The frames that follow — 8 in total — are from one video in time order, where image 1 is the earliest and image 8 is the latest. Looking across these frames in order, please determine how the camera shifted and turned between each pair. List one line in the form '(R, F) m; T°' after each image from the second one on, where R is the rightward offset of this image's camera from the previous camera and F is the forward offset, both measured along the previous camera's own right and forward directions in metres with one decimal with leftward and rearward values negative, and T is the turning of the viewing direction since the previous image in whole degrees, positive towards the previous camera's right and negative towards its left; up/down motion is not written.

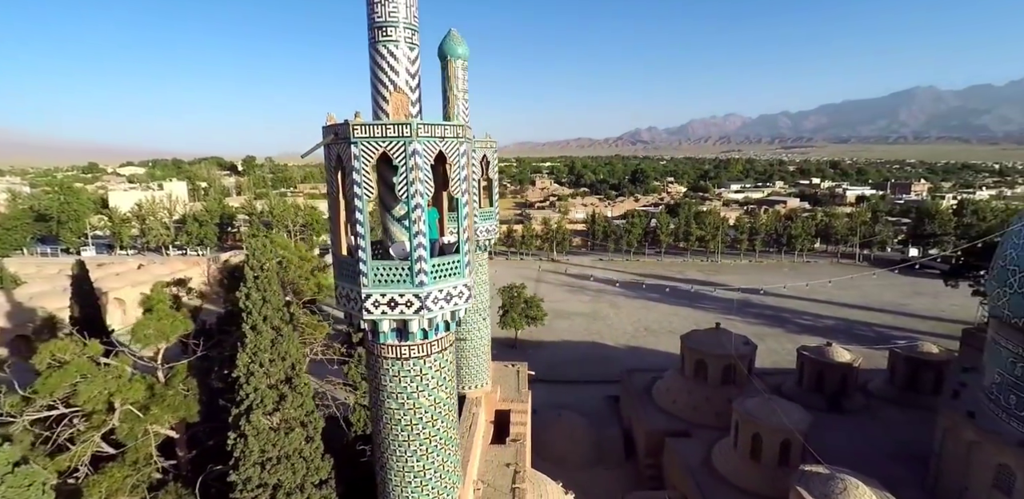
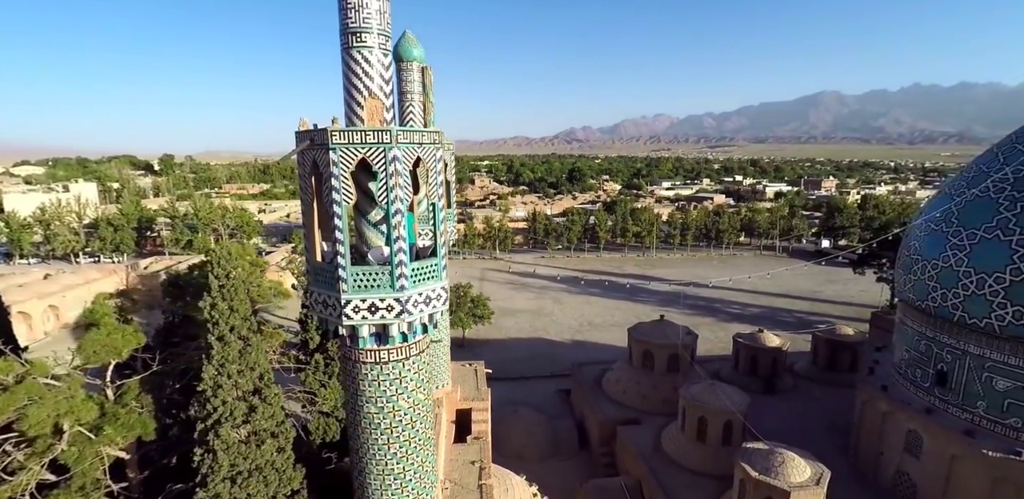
(-0.3, -0.1) m; +7°
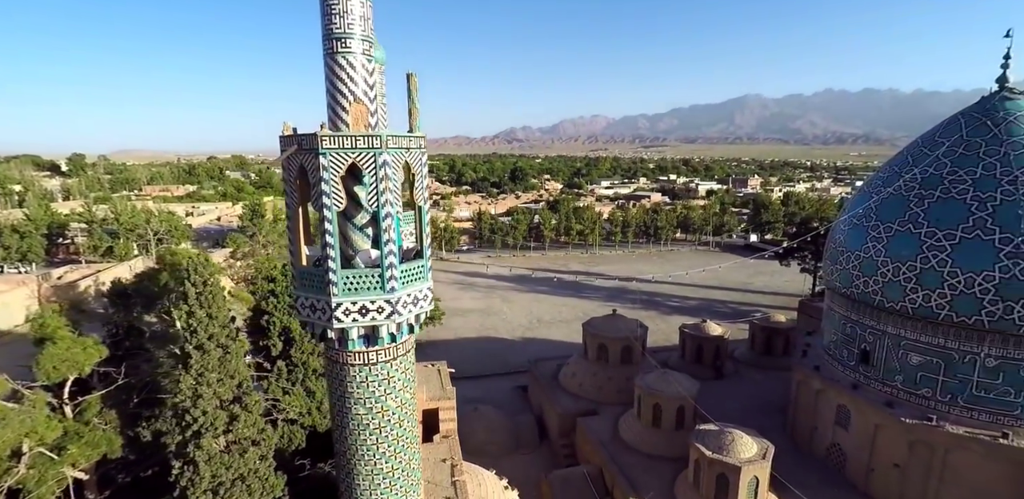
(-0.4, -0.2) m; +7°
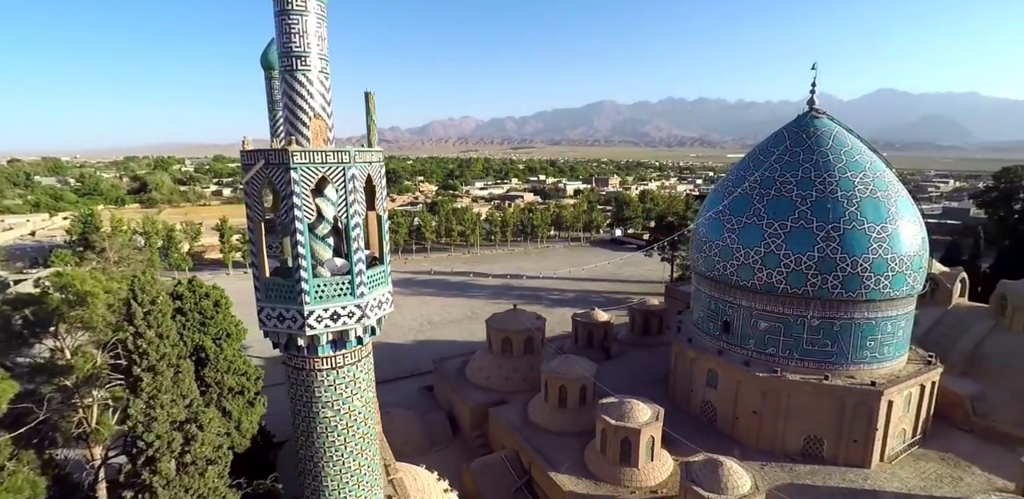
(-0.8, -0.5) m; +14°
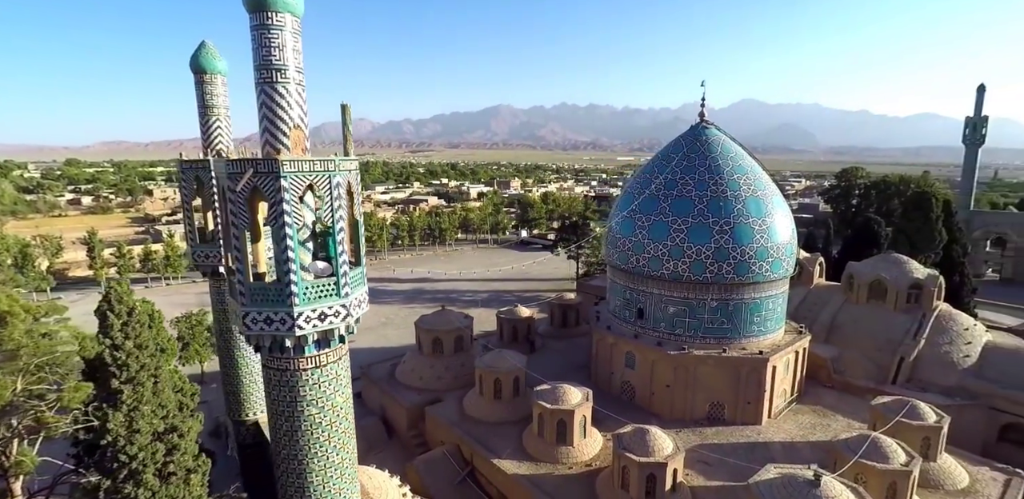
(-0.7, -0.5) m; +11°
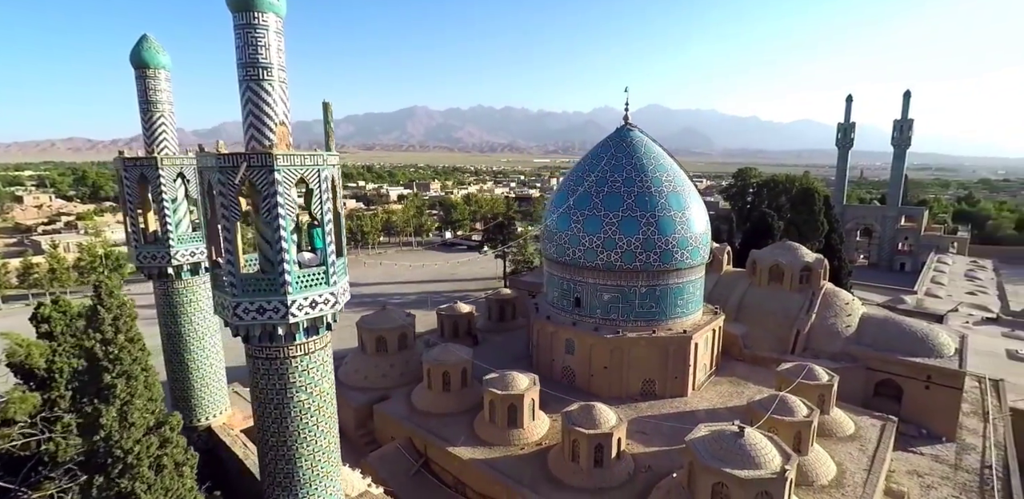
(-0.6, -0.5) m; +9°
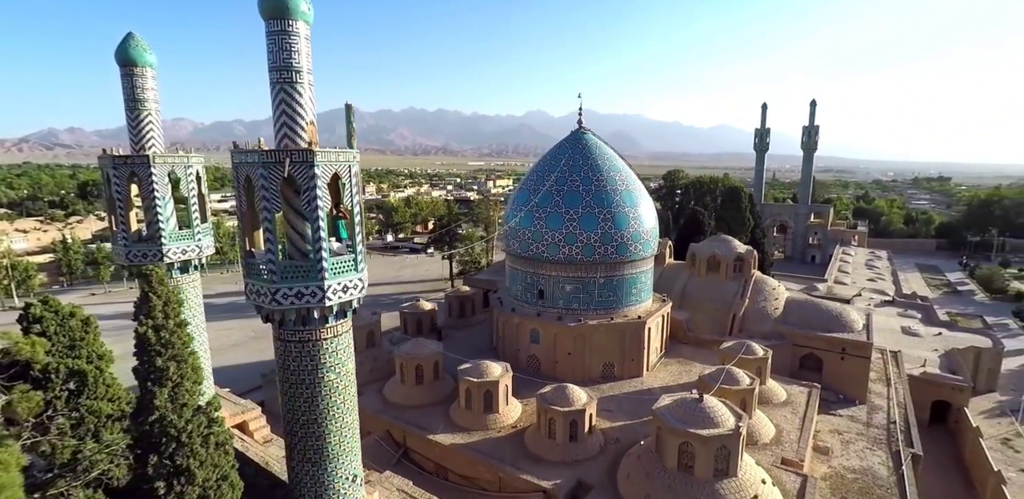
(-0.9, -0.6) m; +7°
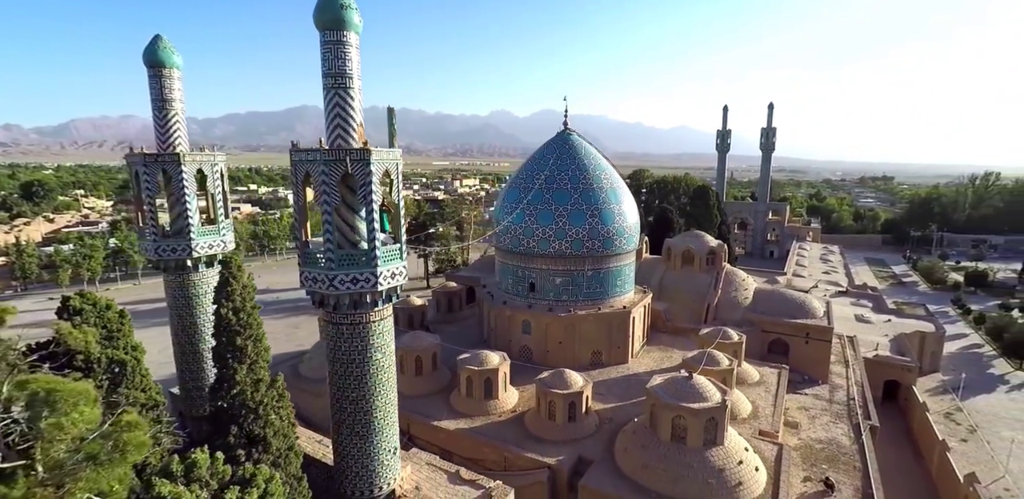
(-0.8, -0.6) m; +4°
